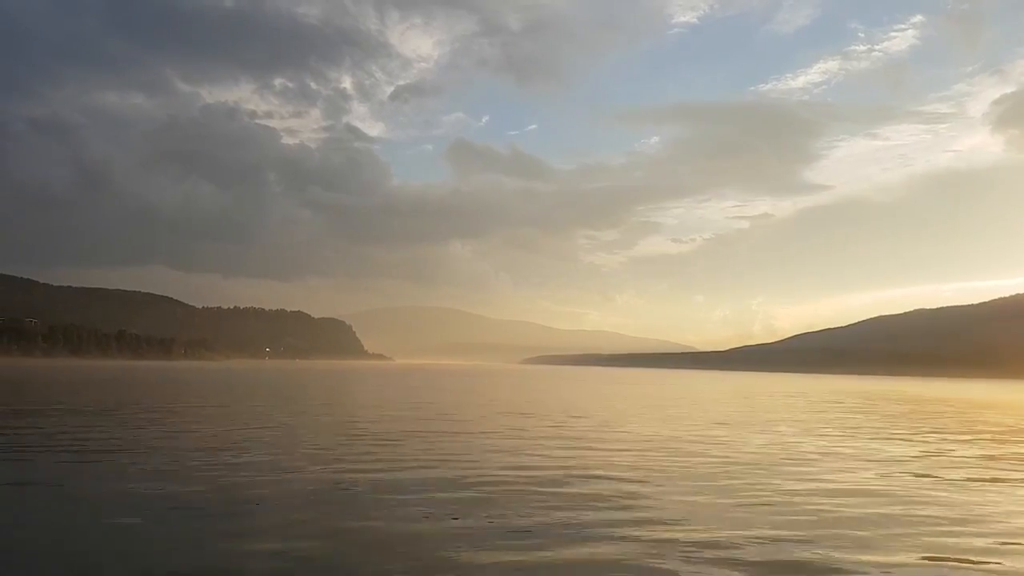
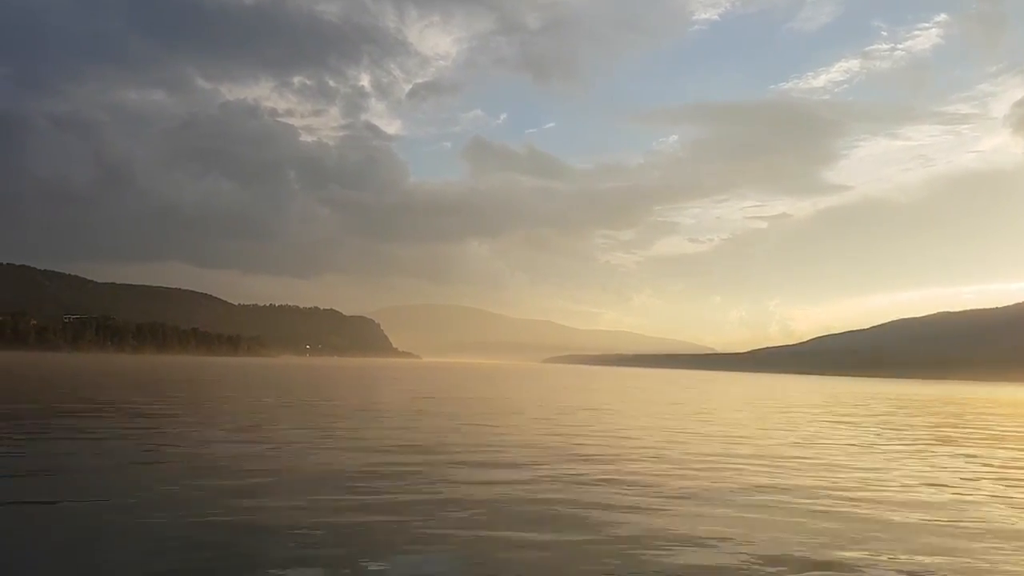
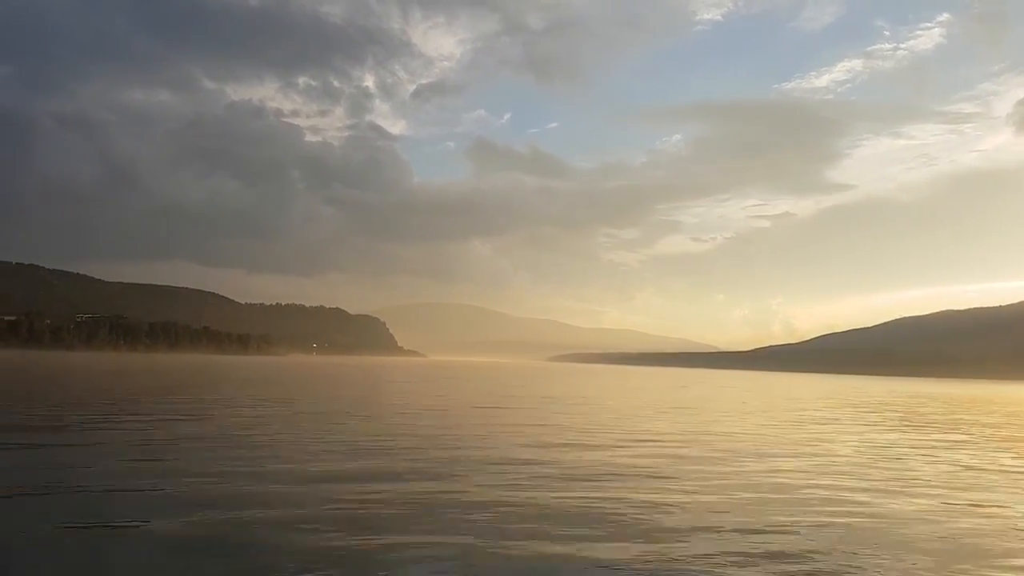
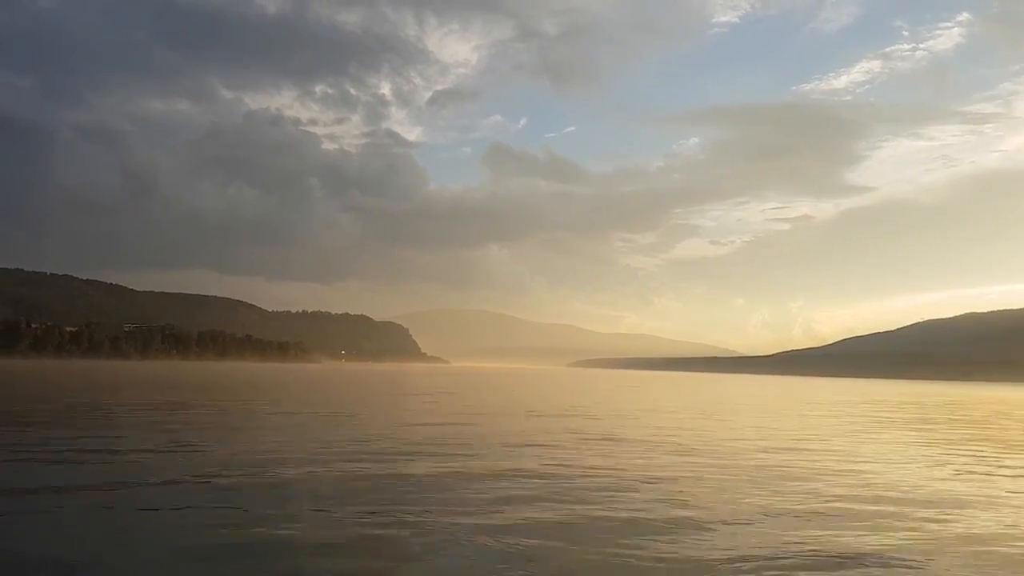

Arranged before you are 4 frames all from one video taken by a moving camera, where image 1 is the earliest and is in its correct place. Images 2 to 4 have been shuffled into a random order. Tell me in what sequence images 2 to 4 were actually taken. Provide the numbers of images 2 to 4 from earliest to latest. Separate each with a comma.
2, 3, 4
